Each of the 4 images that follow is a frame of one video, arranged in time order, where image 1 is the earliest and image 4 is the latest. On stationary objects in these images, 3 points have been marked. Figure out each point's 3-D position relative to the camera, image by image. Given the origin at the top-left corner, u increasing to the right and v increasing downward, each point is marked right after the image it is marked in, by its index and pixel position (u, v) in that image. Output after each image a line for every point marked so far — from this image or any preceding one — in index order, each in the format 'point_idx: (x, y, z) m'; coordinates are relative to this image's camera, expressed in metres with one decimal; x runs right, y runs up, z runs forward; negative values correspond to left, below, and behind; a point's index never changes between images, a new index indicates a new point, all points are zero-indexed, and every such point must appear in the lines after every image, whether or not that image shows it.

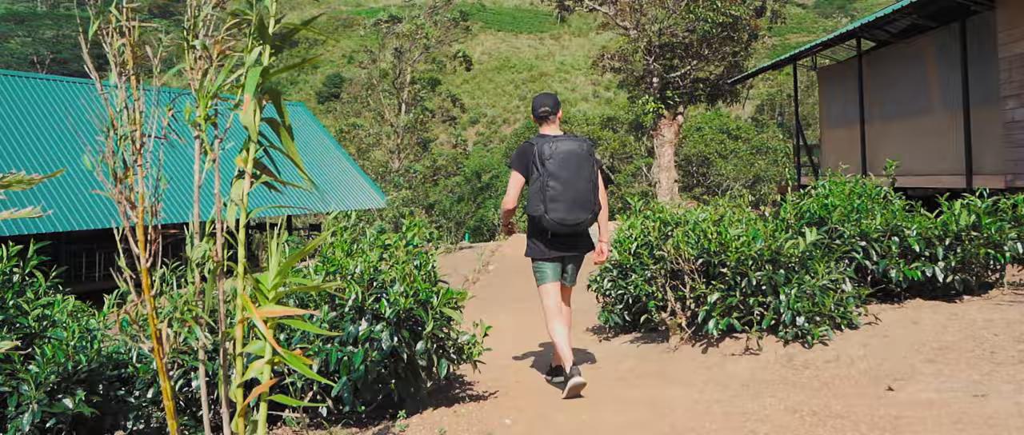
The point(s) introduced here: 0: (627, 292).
0: (+0.9, -0.6, +6.1) m
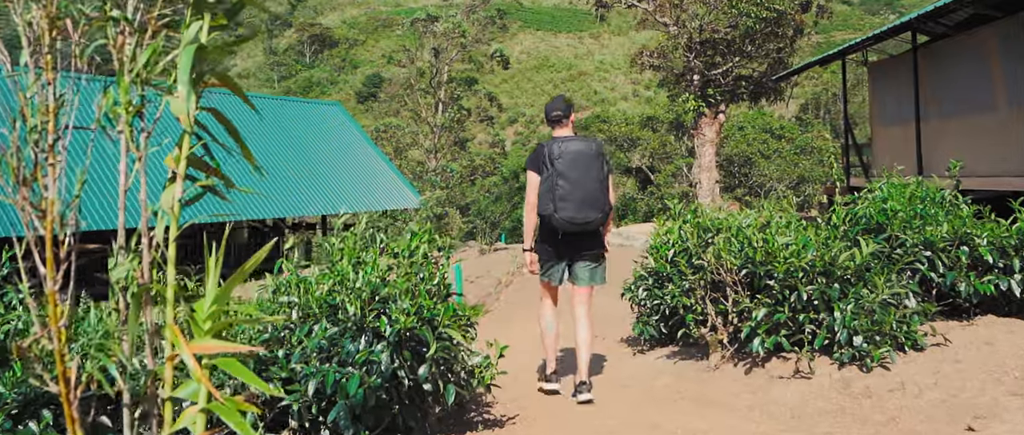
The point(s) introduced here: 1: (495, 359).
0: (+1.1, -0.6, +5.7) m
1: (-0.1, -0.6, +3.4) m
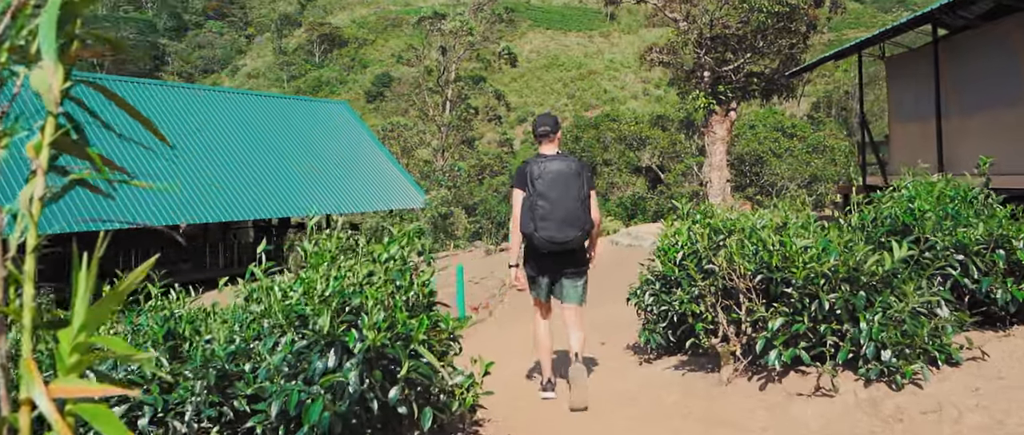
0: (+1.1, -0.6, +5.3) m
1: (-0.1, -0.6, +3.1) m
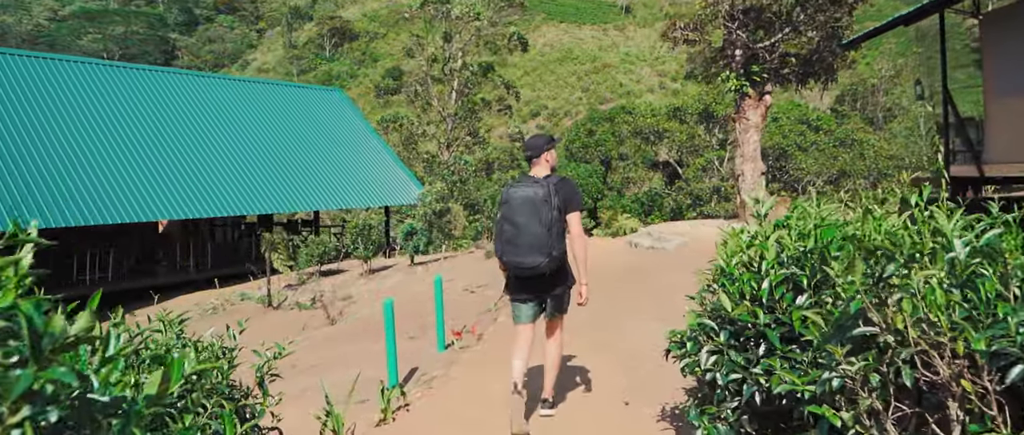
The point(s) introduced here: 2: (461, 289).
0: (+0.9, -0.6, +3.0) m
1: (-0.3, -0.6, +0.8) m
2: (-0.7, -1.0, +11.2) m
